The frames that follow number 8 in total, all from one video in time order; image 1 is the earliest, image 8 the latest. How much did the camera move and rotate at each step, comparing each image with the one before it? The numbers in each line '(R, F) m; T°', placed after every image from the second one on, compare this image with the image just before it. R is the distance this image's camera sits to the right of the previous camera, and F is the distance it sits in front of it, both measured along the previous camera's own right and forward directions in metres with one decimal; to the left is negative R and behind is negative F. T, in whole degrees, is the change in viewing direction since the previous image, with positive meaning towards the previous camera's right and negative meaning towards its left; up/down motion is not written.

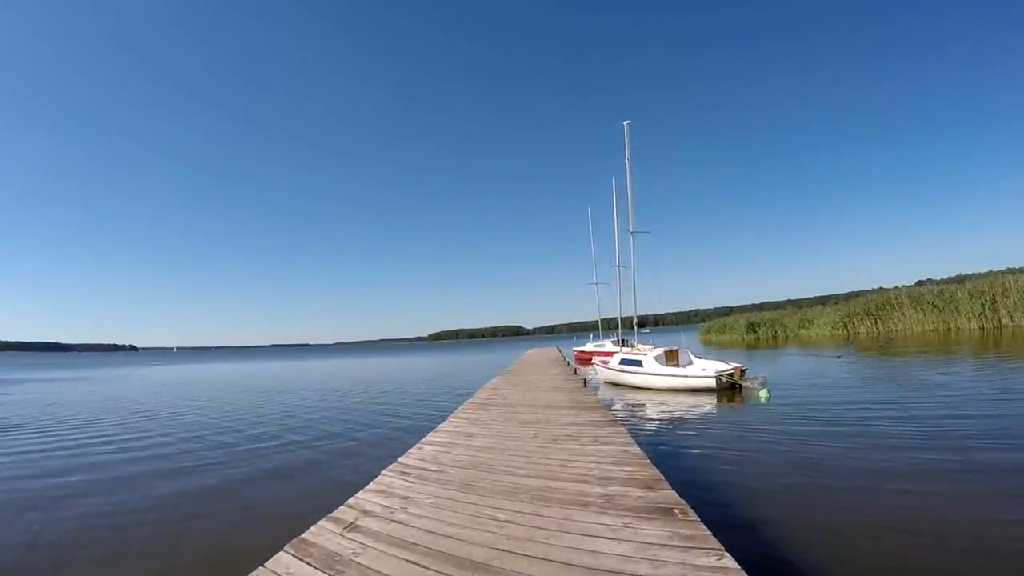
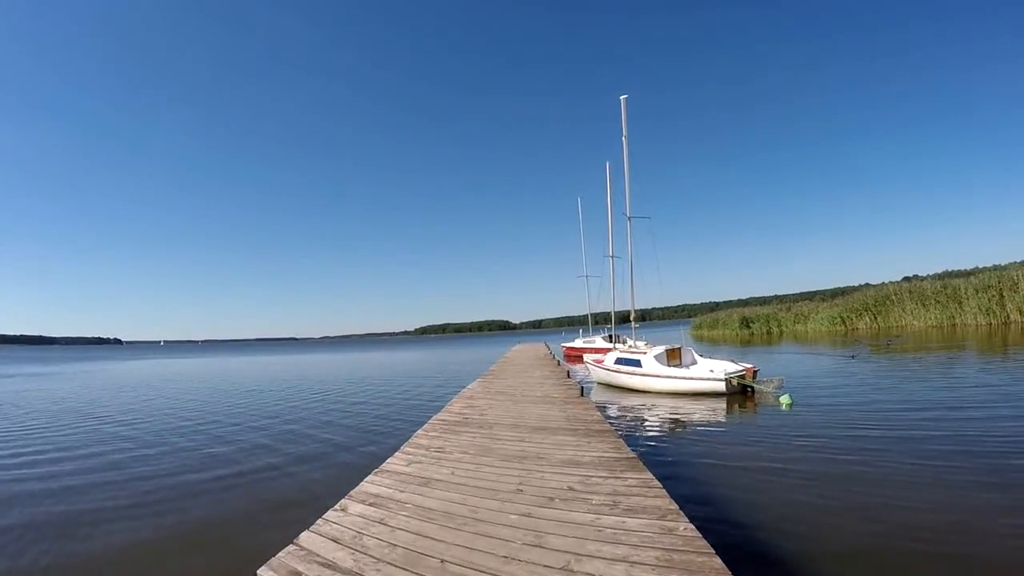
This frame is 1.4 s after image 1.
(+0.1, +2.1) m; +1°
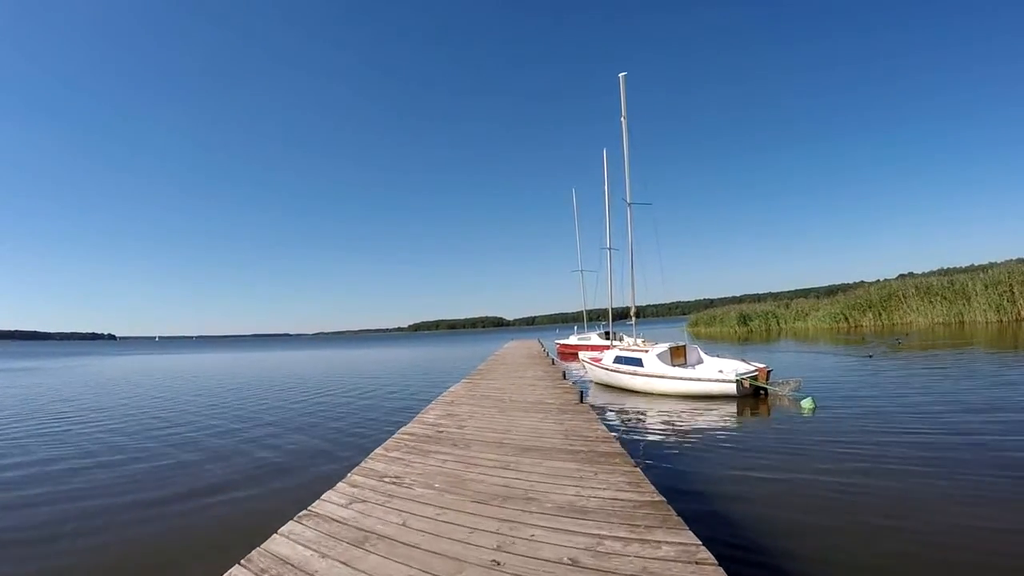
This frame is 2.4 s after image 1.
(+0.1, +1.4) m; +1°
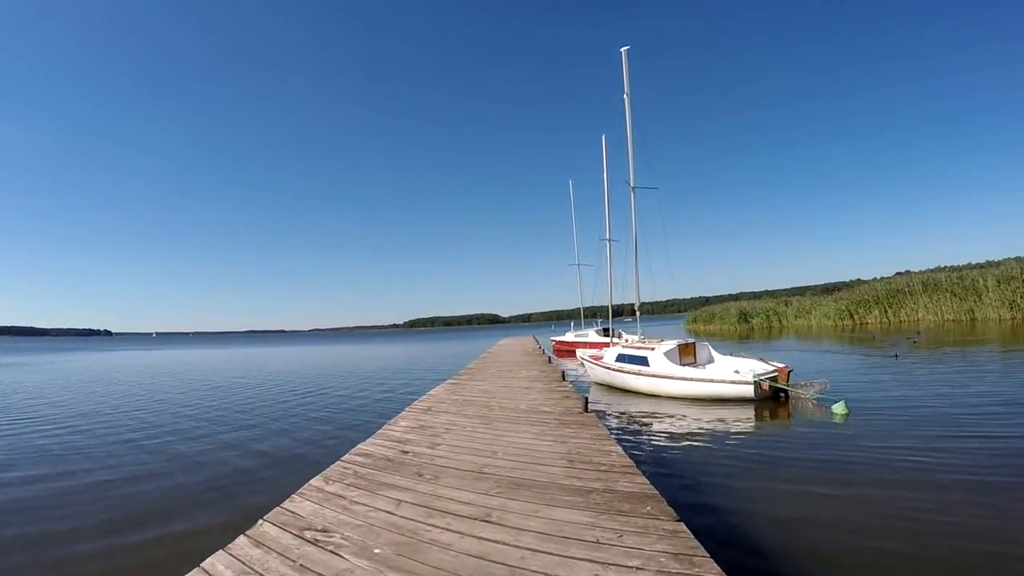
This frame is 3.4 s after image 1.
(+0.1, +1.4) m; +1°
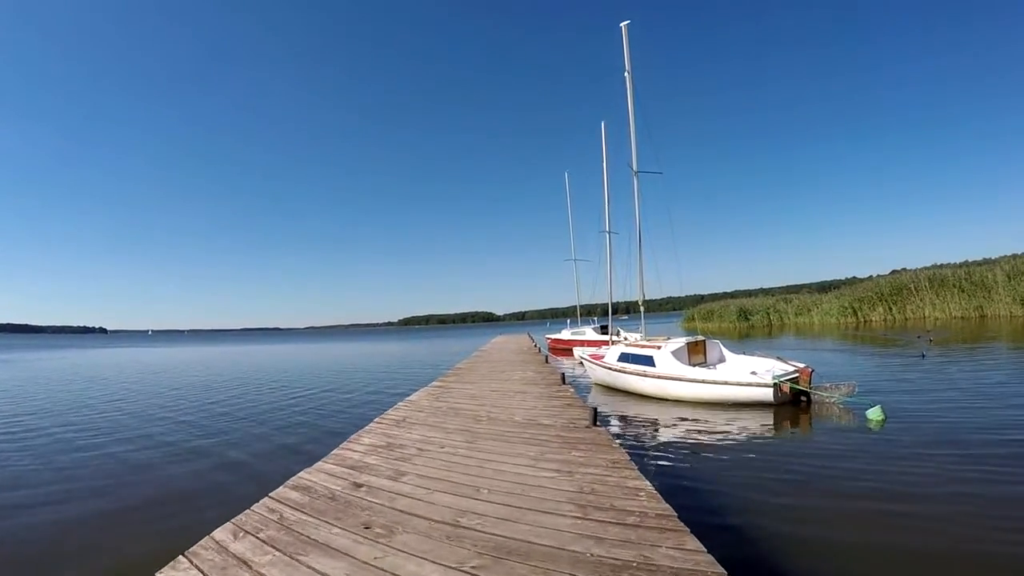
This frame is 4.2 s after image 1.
(0.0, +1.2) m; +1°
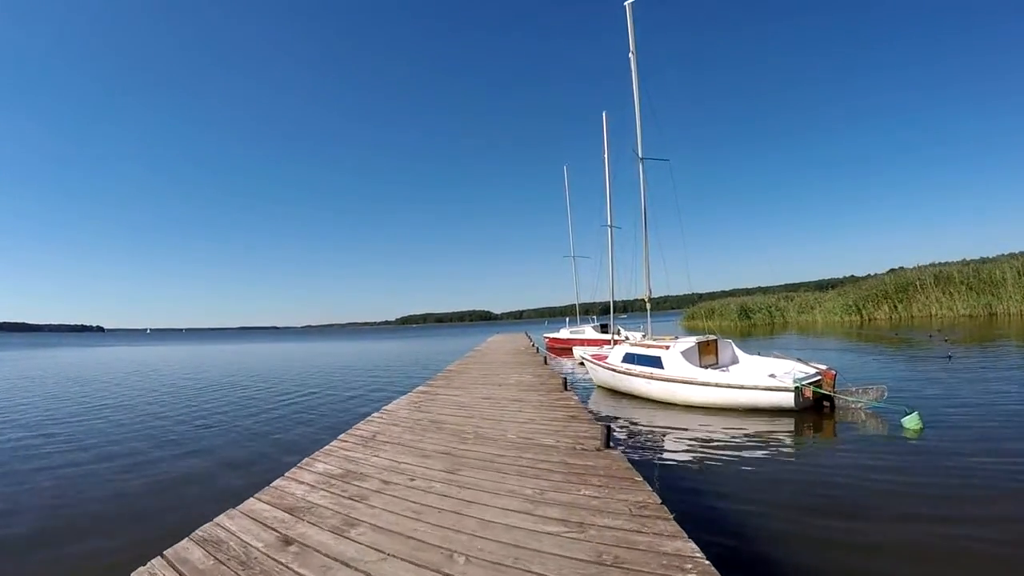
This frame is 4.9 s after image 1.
(0.0, +1.0) m; 0°
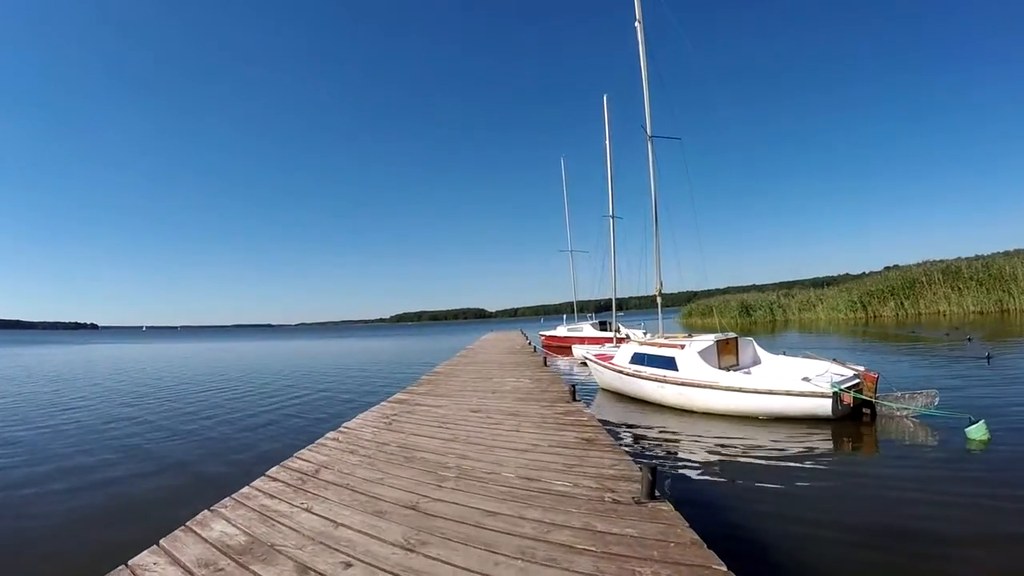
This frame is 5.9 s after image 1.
(0.0, +1.3) m; +1°
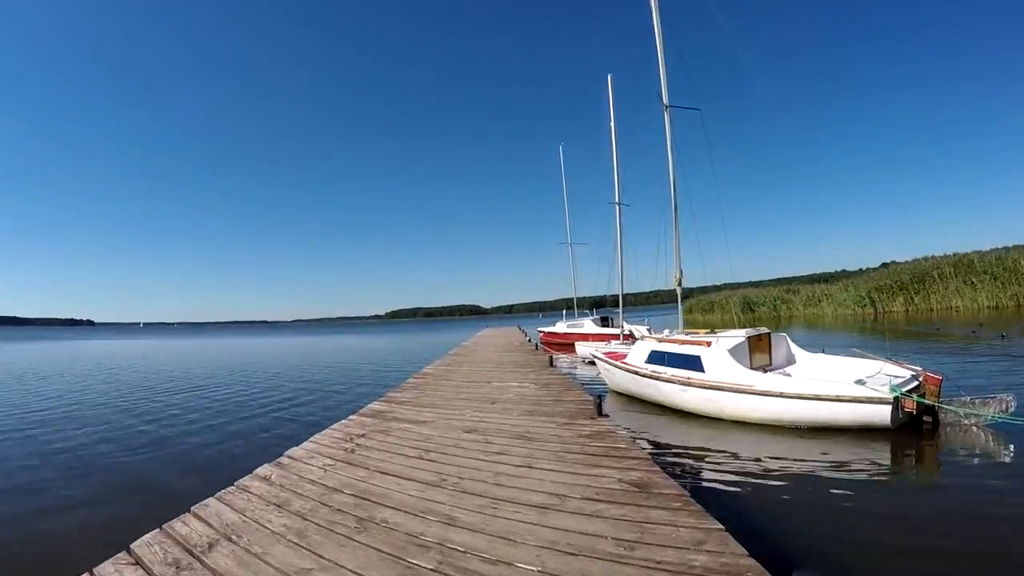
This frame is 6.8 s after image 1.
(-0.1, +1.3) m; 0°
